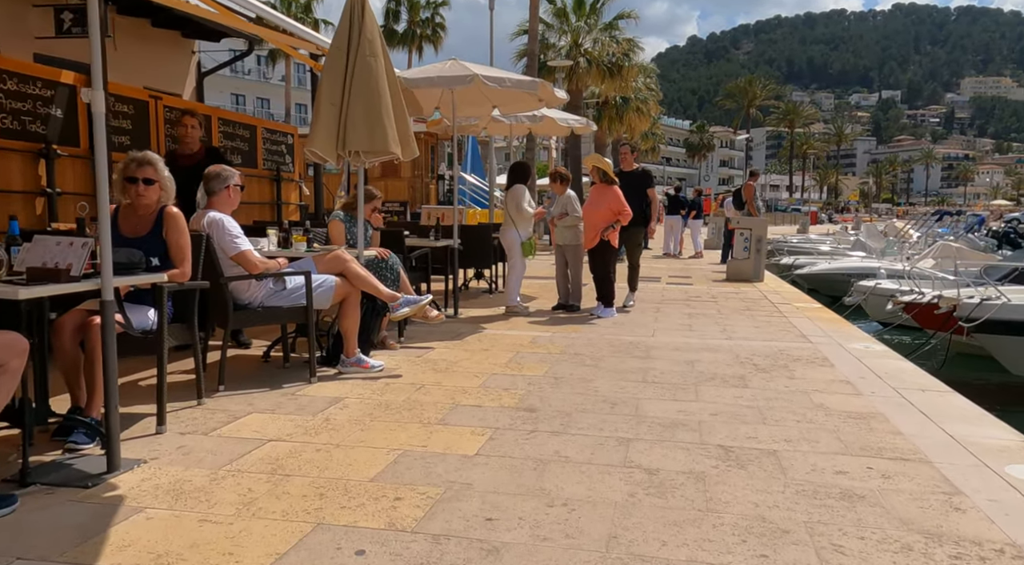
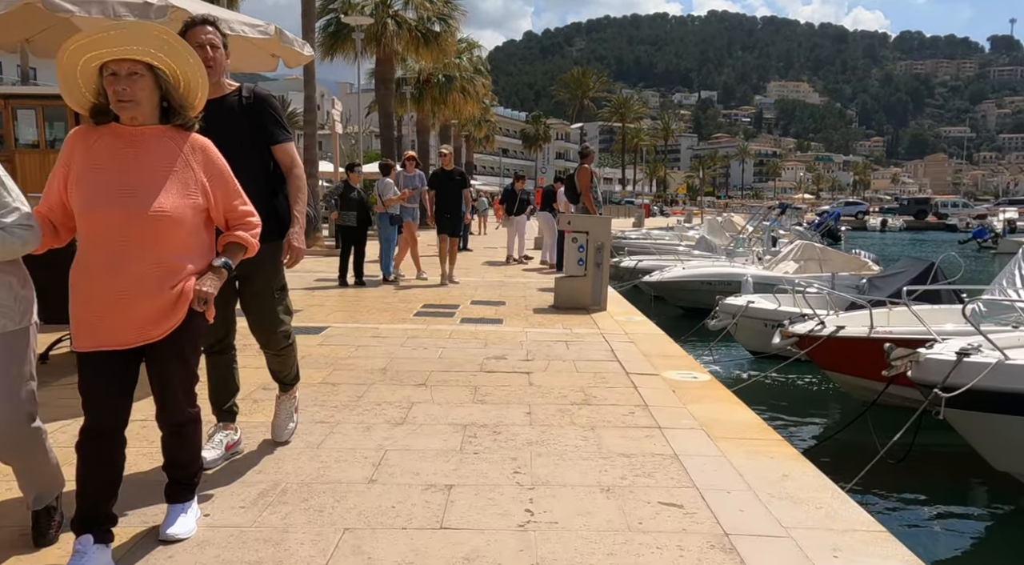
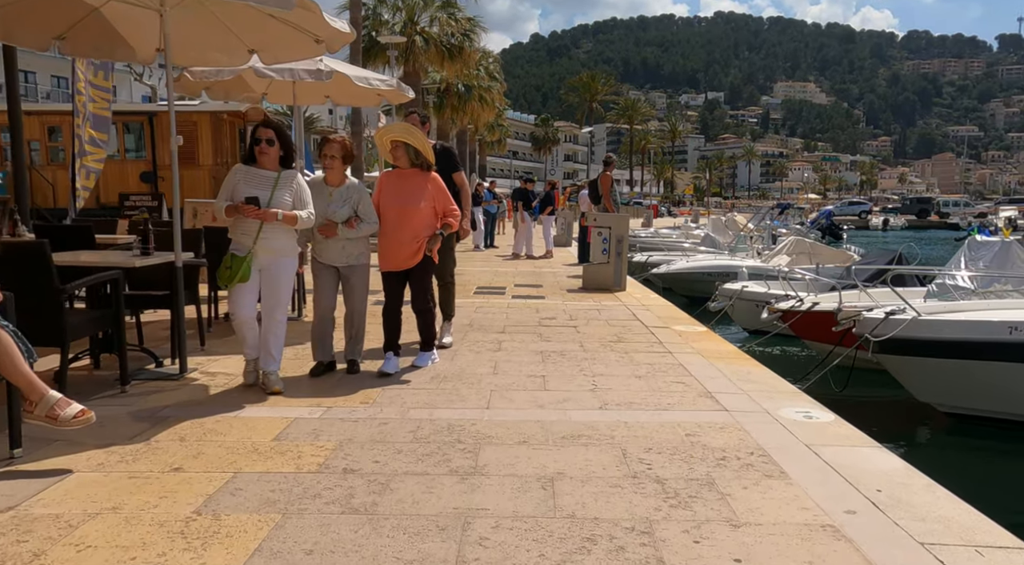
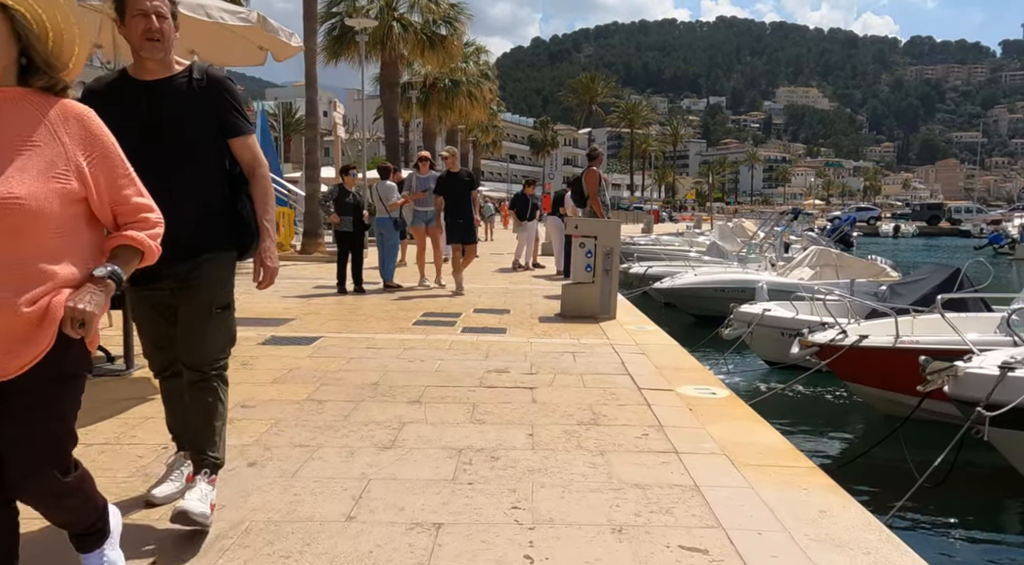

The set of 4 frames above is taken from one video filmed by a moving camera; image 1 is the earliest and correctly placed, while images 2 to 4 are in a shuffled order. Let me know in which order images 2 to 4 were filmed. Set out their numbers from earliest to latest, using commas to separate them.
3, 2, 4
